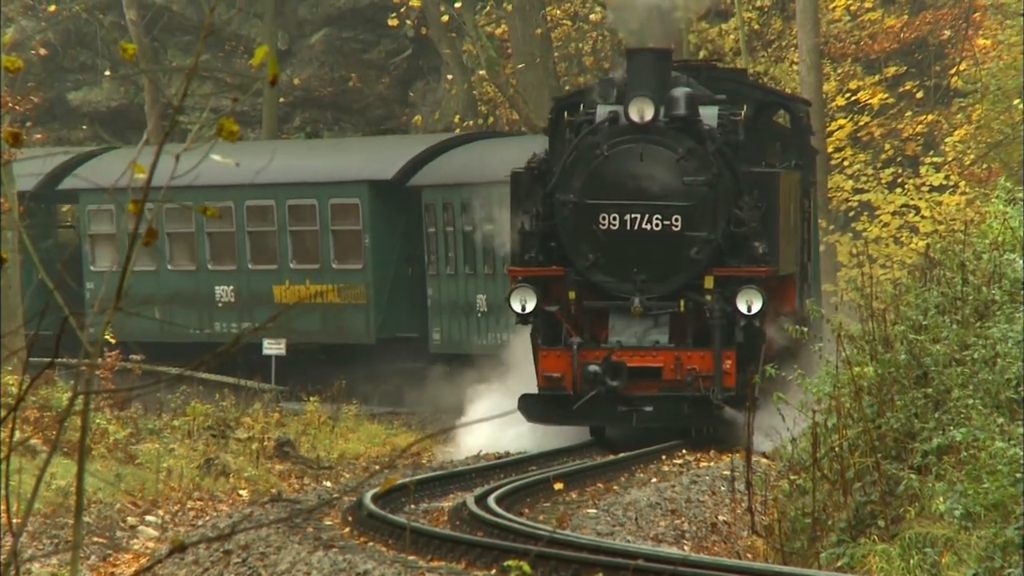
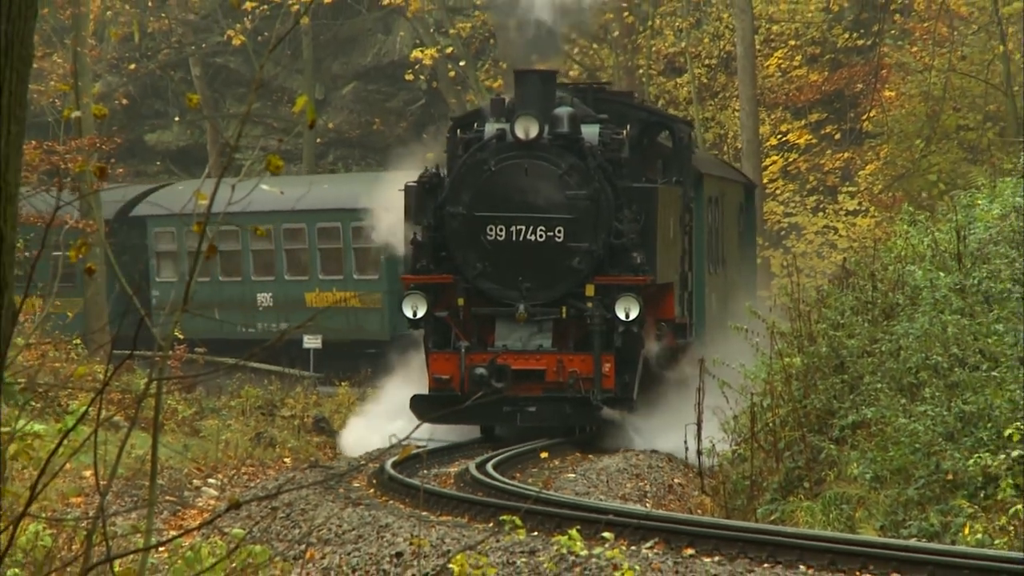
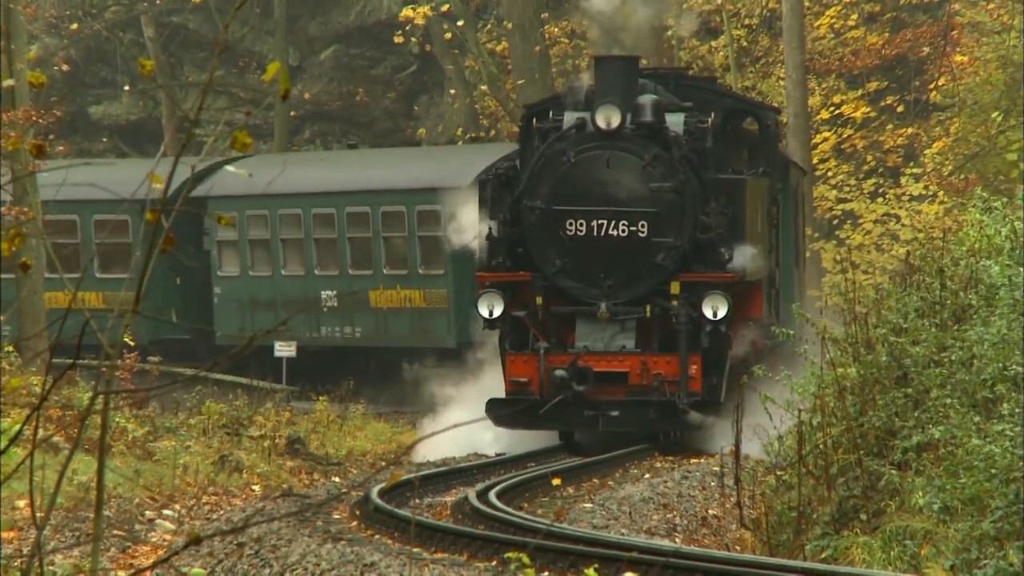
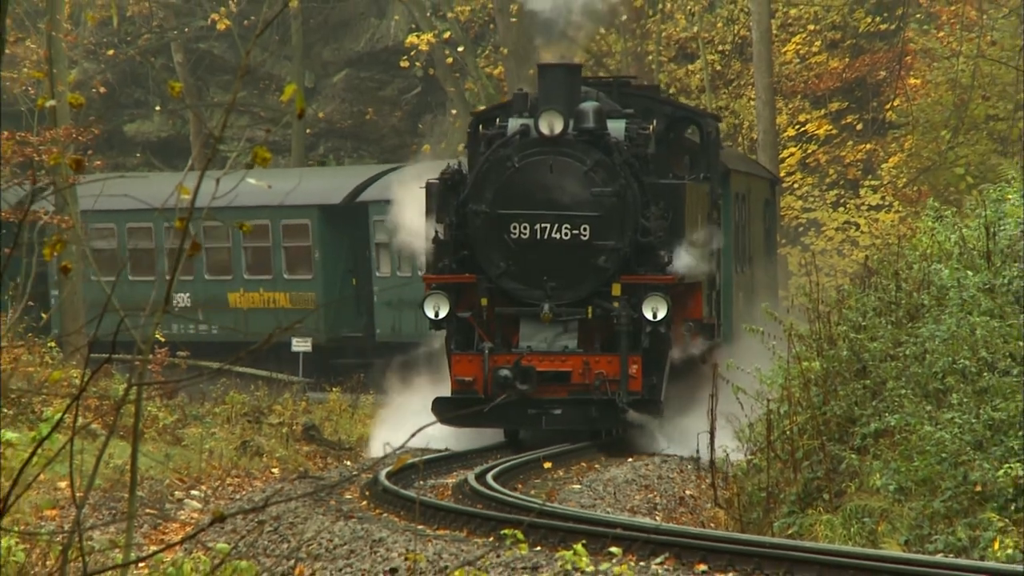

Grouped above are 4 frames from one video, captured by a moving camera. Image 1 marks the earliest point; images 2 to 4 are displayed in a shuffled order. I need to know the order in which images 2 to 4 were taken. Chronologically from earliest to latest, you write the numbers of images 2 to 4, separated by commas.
3, 4, 2
